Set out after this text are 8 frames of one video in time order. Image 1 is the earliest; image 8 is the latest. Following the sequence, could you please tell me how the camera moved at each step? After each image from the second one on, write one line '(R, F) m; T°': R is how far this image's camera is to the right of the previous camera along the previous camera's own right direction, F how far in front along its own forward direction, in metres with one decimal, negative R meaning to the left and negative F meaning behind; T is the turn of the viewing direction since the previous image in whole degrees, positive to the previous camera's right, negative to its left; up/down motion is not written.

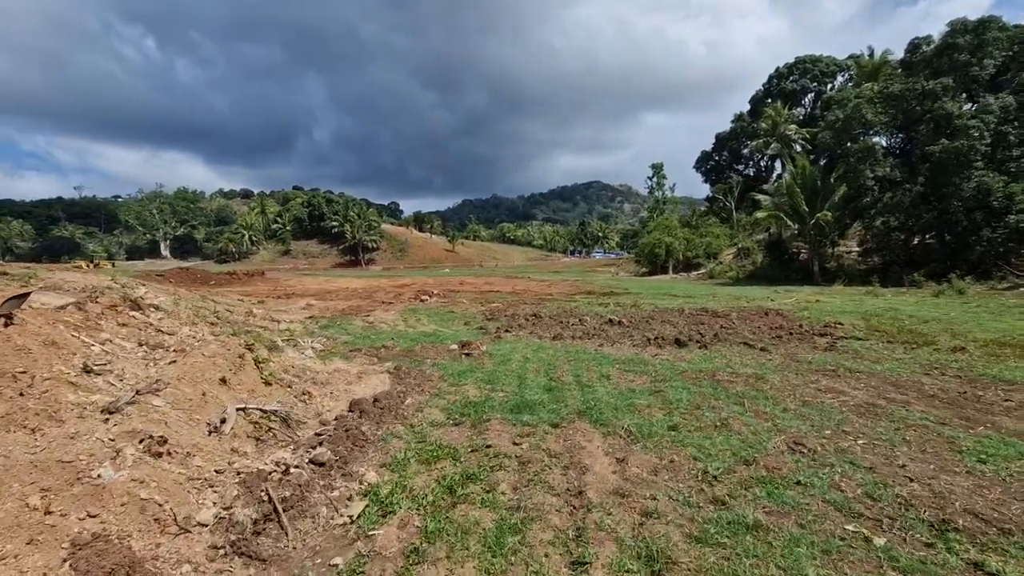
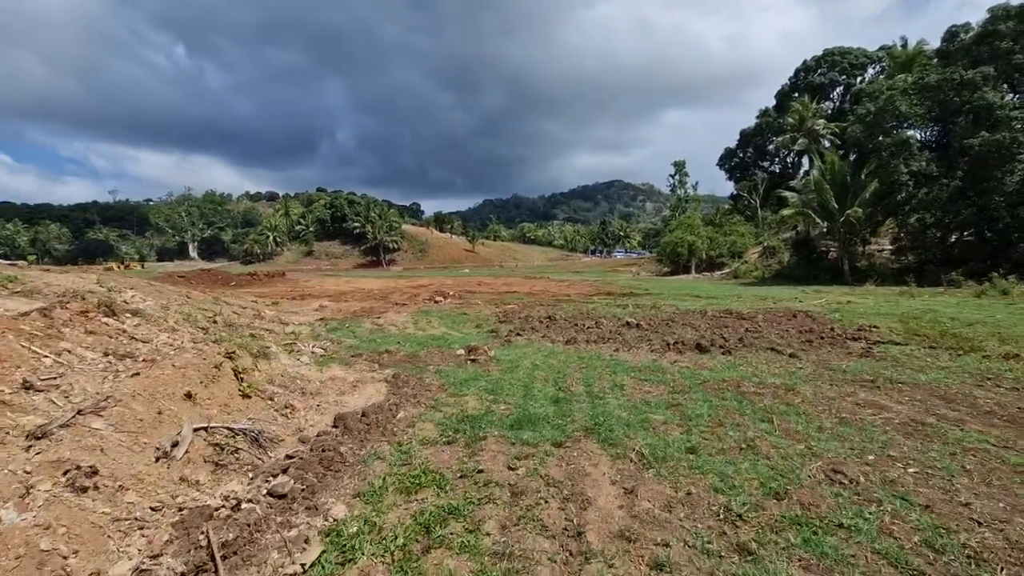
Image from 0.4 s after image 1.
(+0.2, +0.5) m; -2°
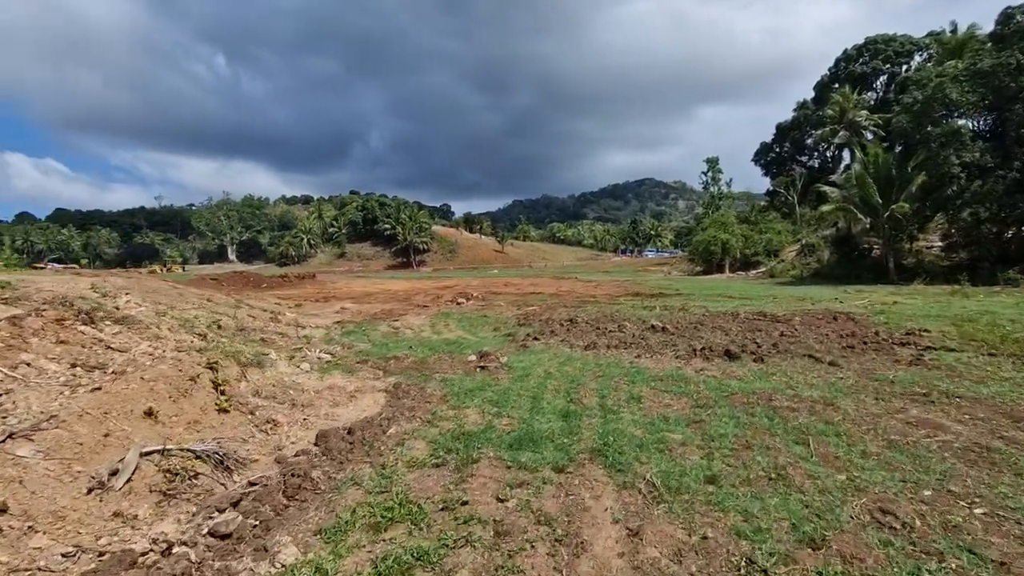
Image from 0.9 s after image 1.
(+0.3, +0.5) m; -3°
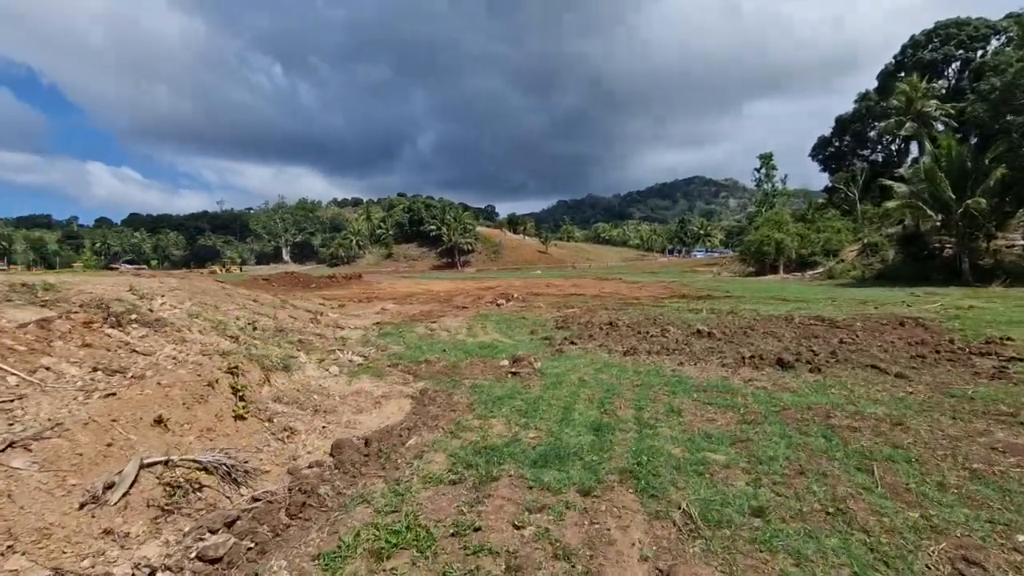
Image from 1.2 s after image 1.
(+0.2, +0.3) m; -5°
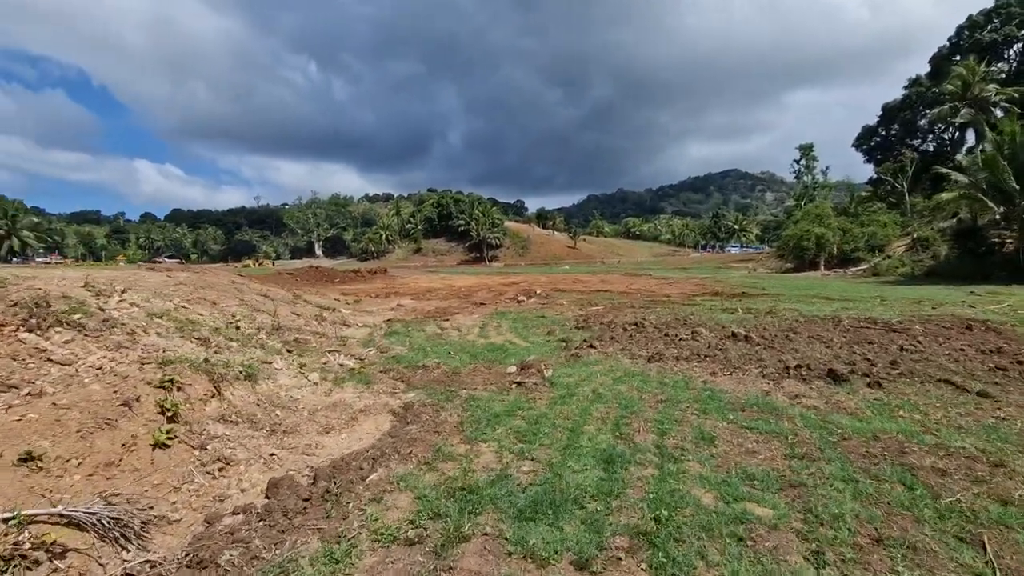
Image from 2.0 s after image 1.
(+0.3, +1.0) m; -3°
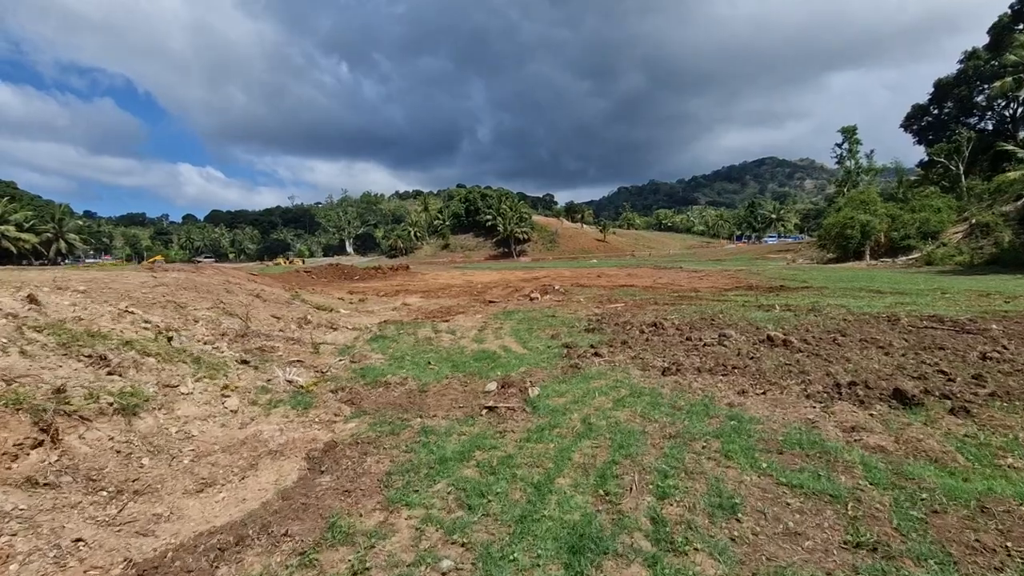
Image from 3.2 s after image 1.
(+0.7, +1.5) m; -3°
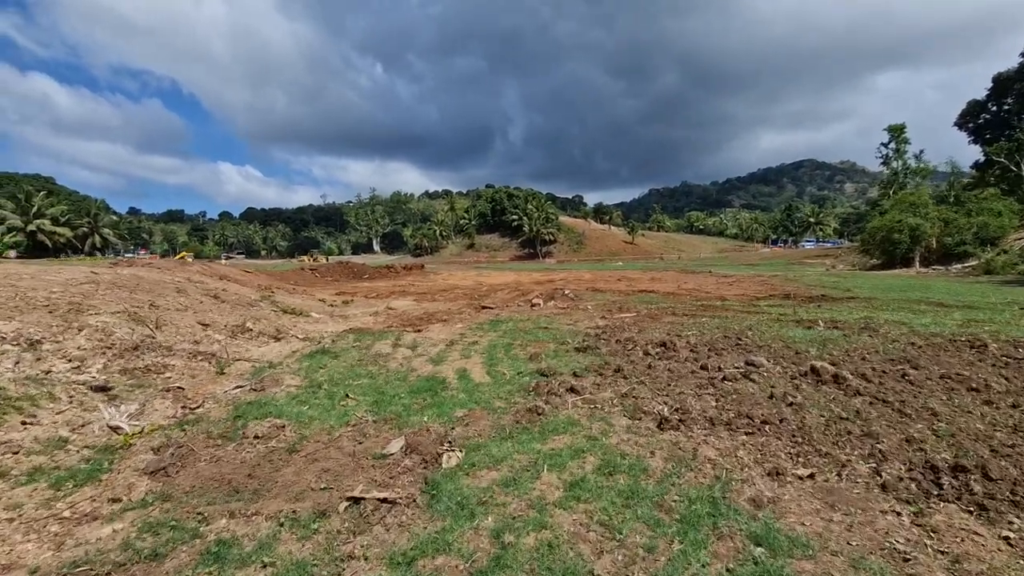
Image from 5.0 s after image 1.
(+1.0, +2.2) m; -3°
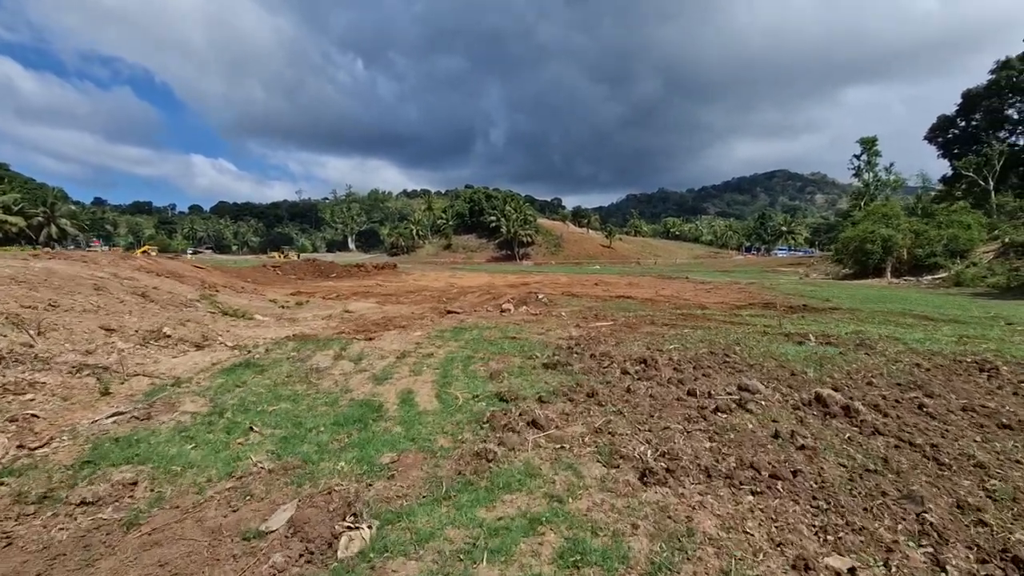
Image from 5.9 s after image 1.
(+0.3, +1.2) m; +3°
